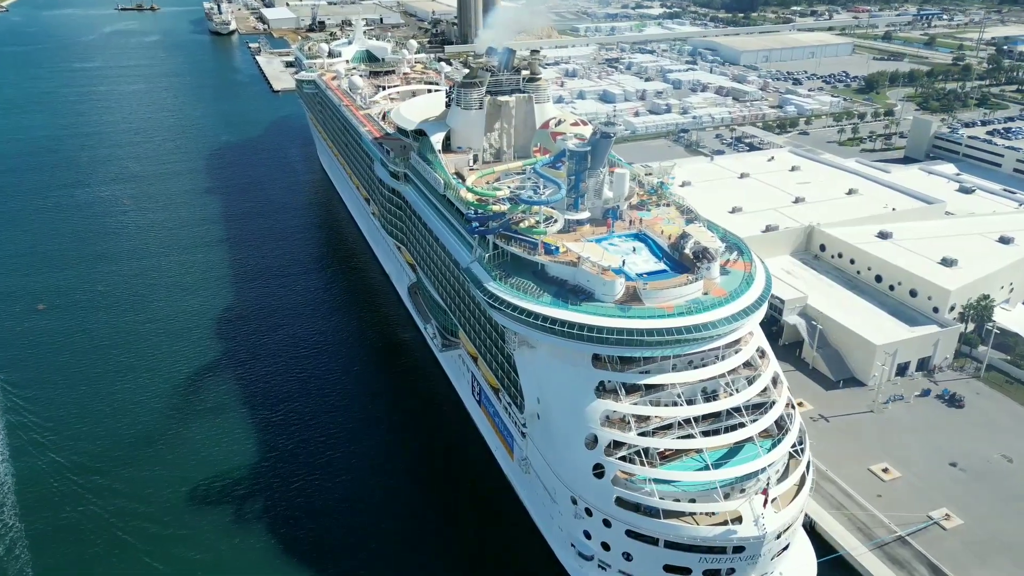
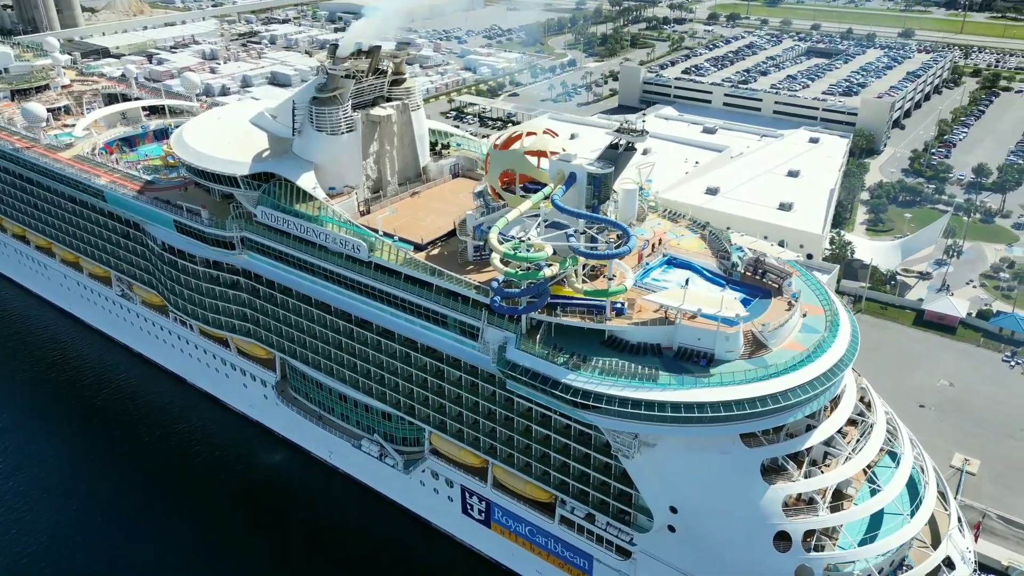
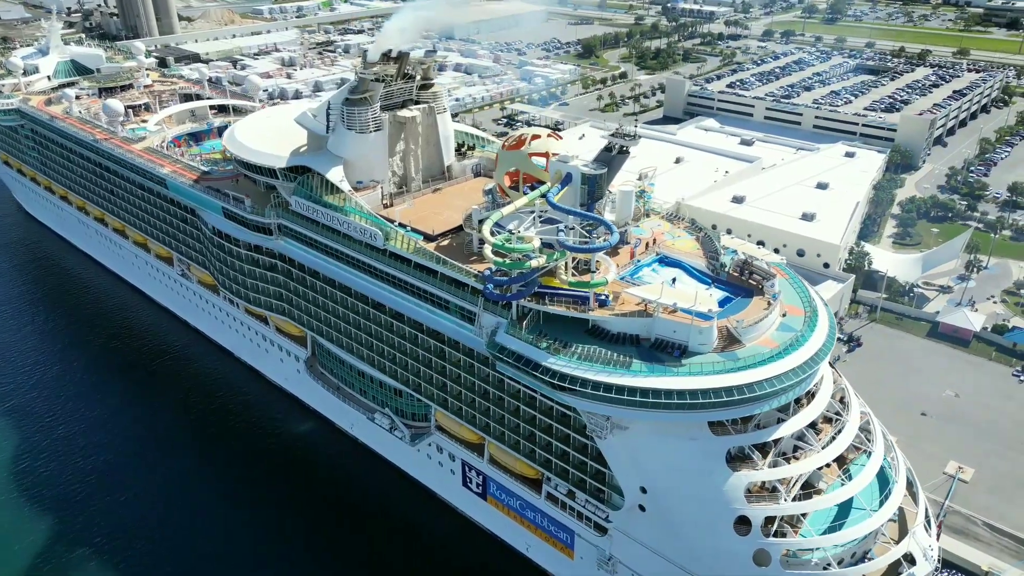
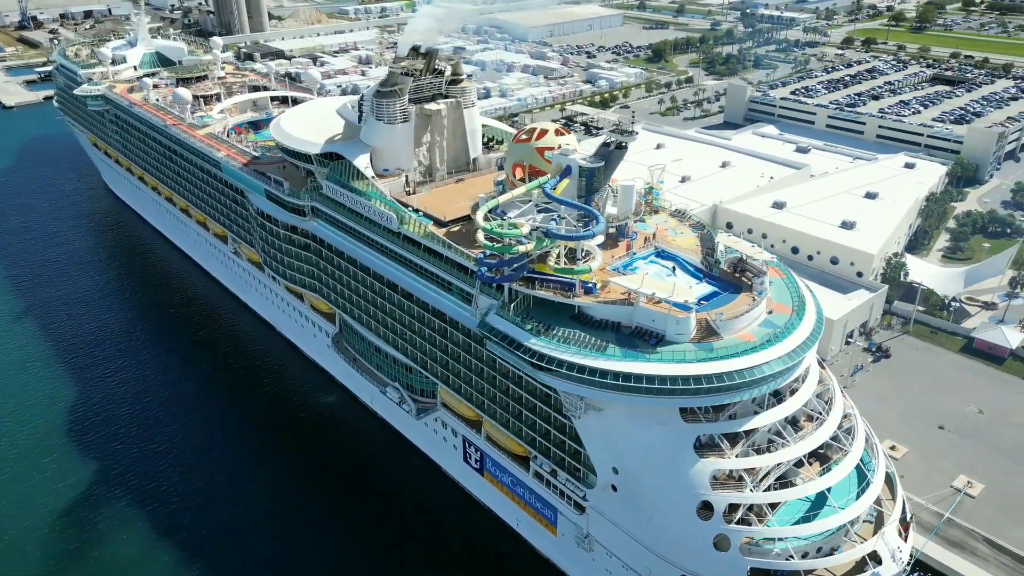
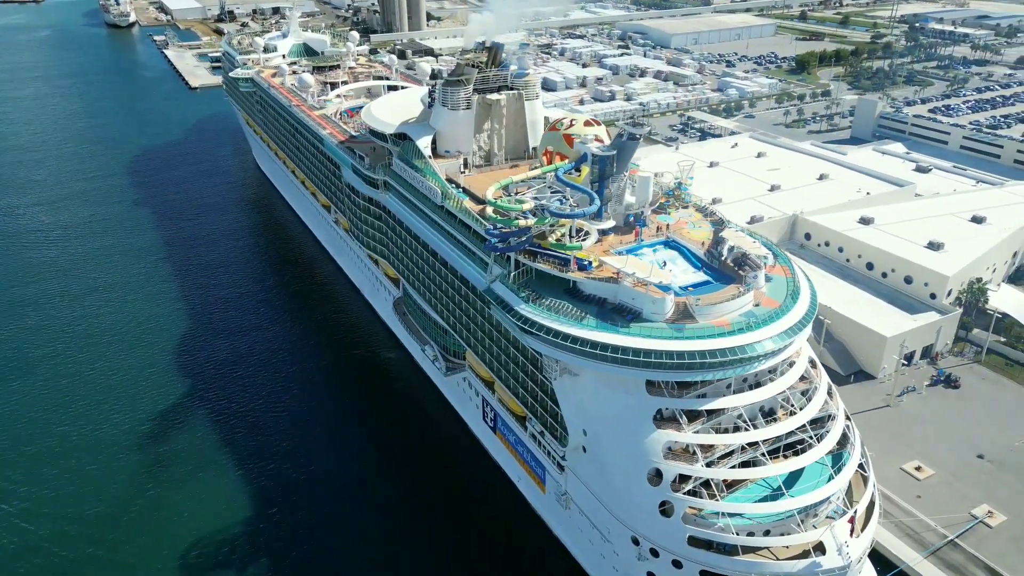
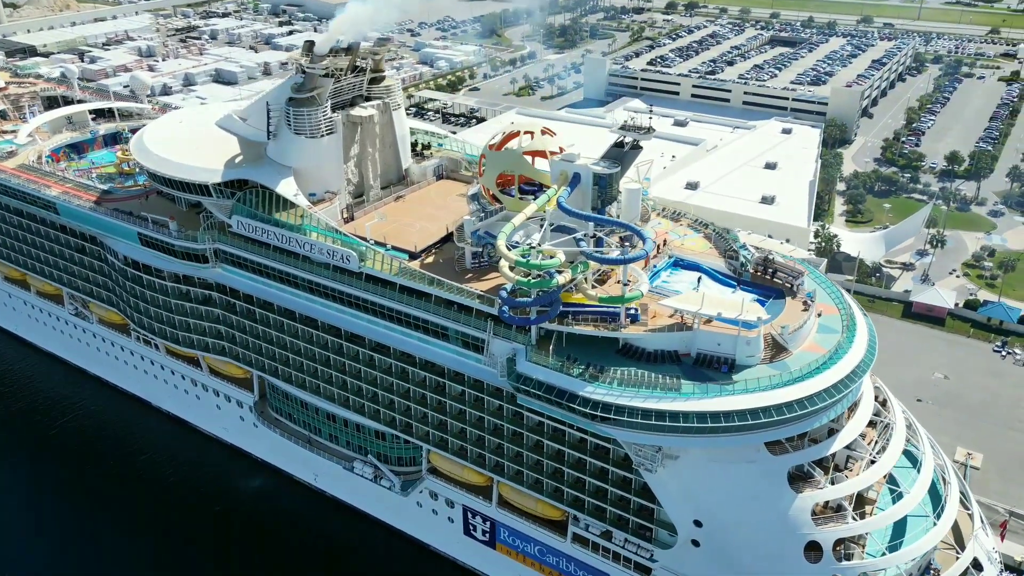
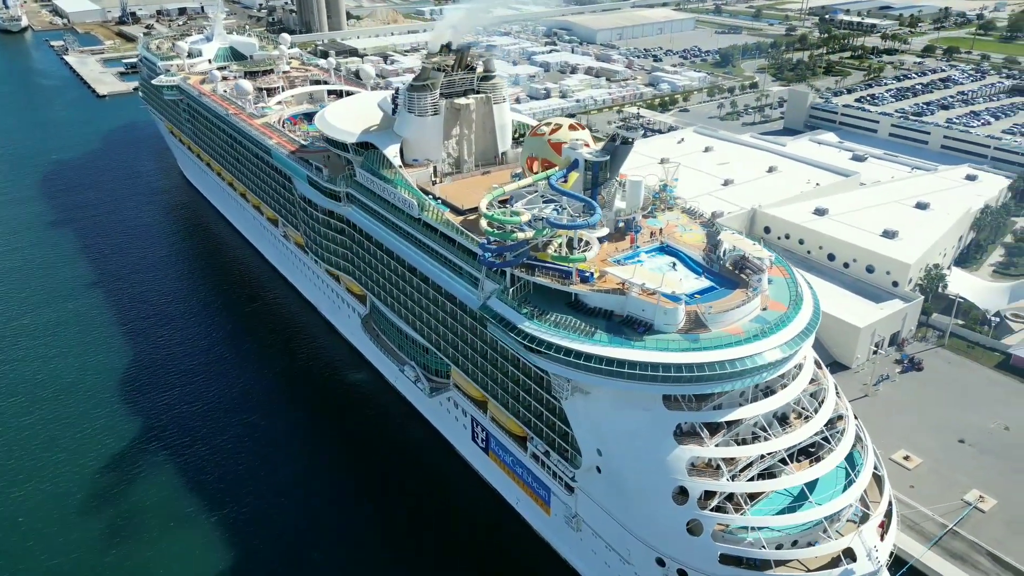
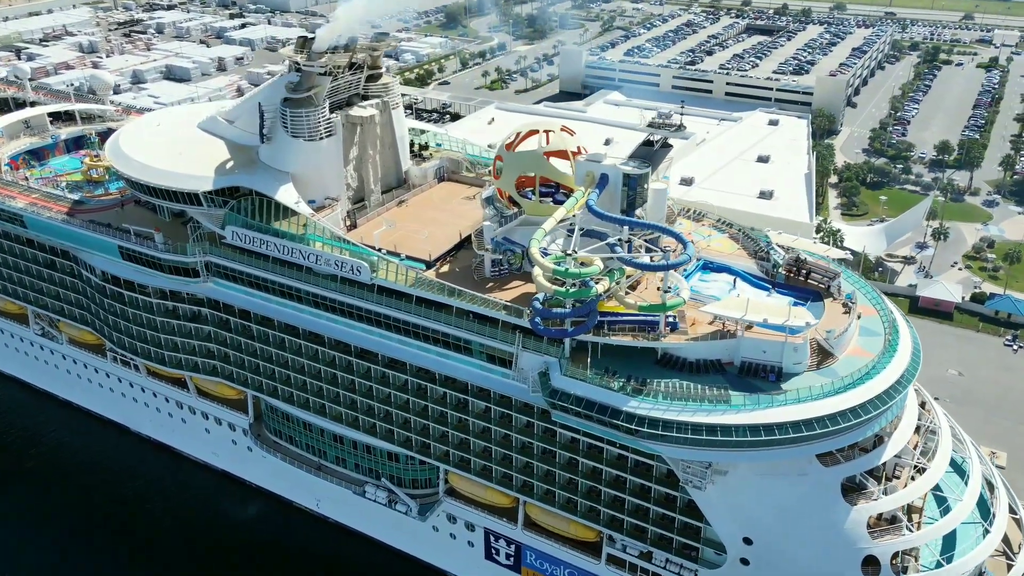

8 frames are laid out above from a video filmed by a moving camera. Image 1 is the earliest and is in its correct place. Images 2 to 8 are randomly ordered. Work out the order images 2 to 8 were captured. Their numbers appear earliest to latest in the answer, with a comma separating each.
5, 7, 4, 3, 2, 6, 8
